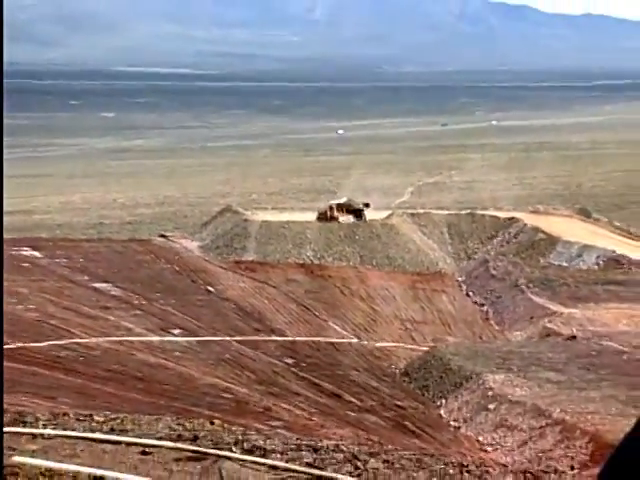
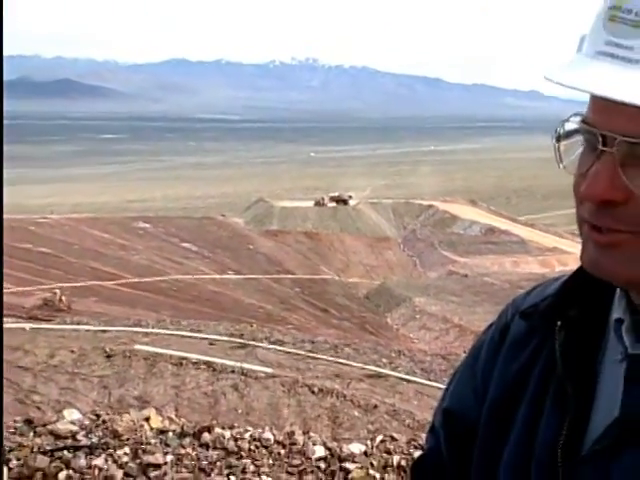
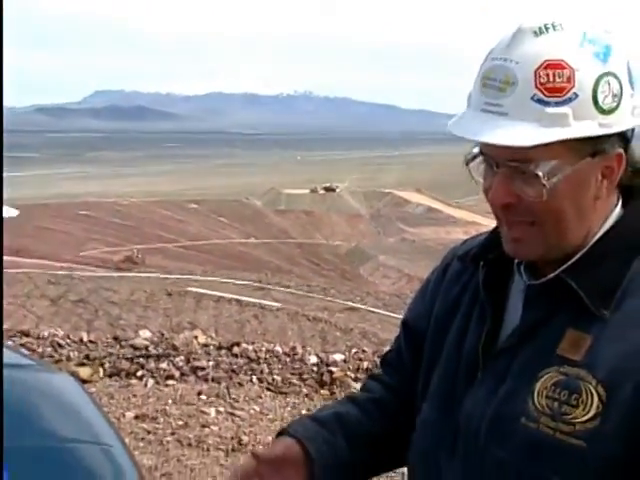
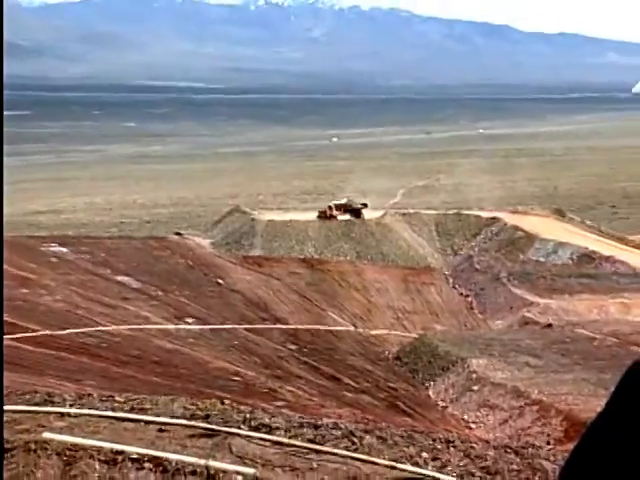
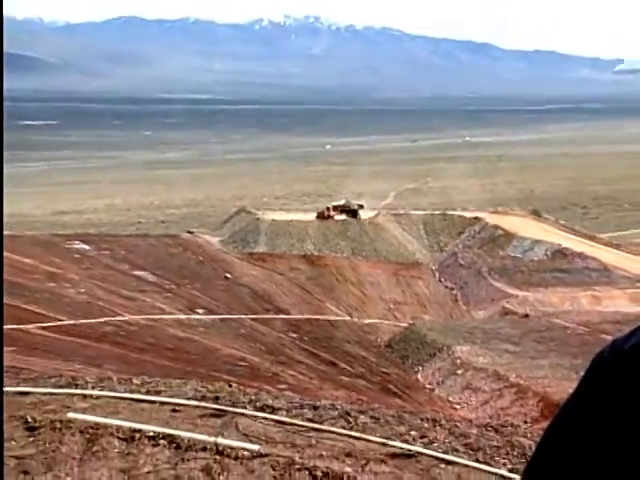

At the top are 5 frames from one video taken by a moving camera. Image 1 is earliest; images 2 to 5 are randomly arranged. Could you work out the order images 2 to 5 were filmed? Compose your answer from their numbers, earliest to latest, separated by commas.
4, 5, 2, 3
